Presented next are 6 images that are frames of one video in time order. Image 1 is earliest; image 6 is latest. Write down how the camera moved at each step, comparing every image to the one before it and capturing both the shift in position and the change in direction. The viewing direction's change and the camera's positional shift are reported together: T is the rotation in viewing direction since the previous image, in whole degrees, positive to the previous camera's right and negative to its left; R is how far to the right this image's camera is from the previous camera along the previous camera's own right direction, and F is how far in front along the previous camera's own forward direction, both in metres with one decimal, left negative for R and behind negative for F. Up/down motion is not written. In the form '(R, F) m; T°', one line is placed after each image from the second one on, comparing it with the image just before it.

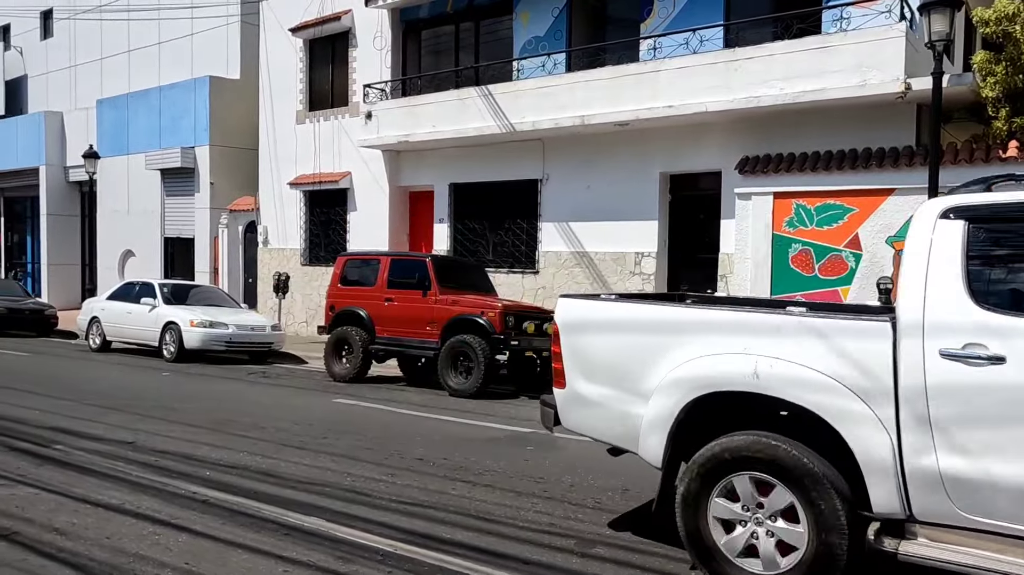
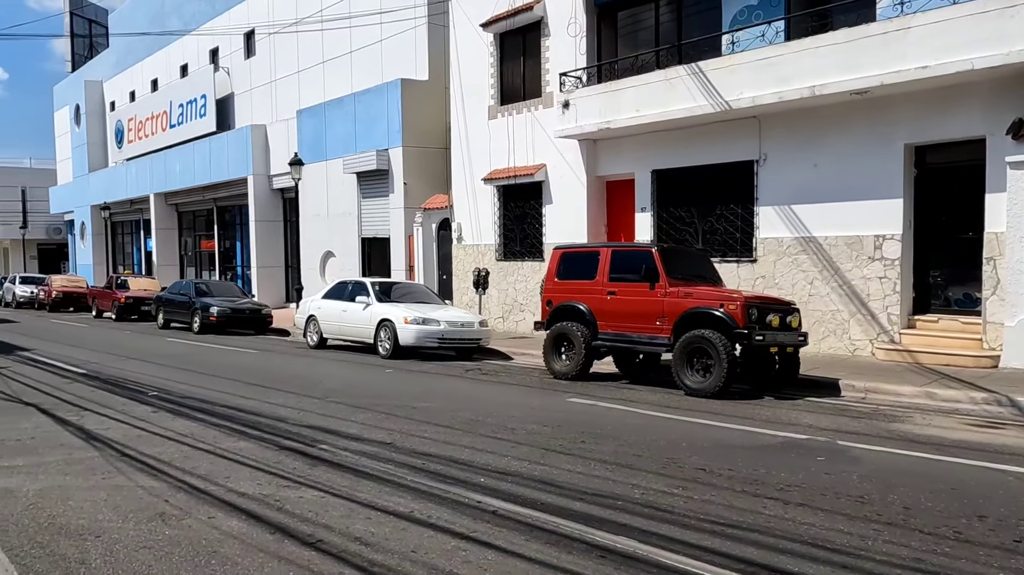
(-1.0, +0.5) m; -12°
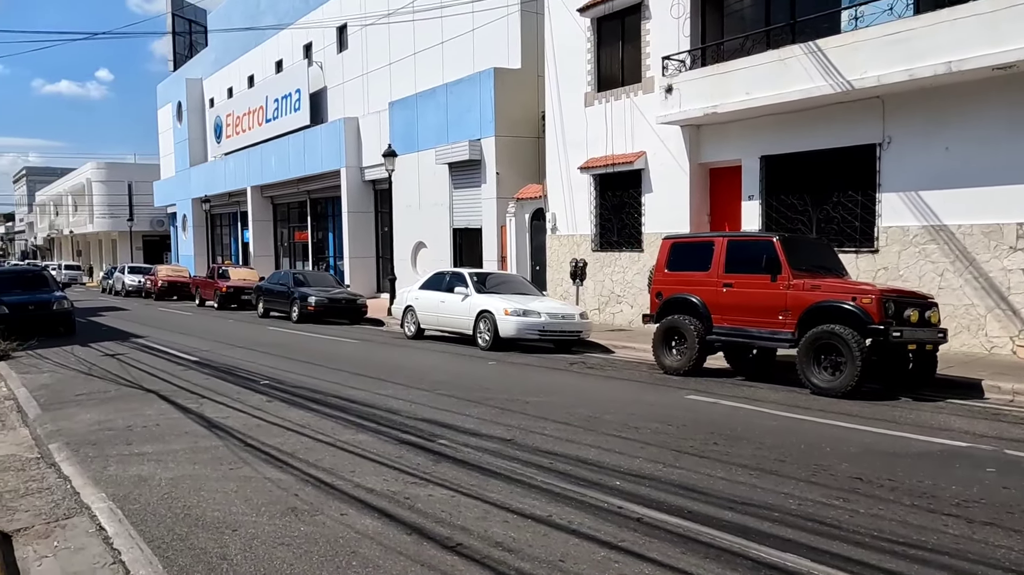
(-0.4, +0.3) m; -6°
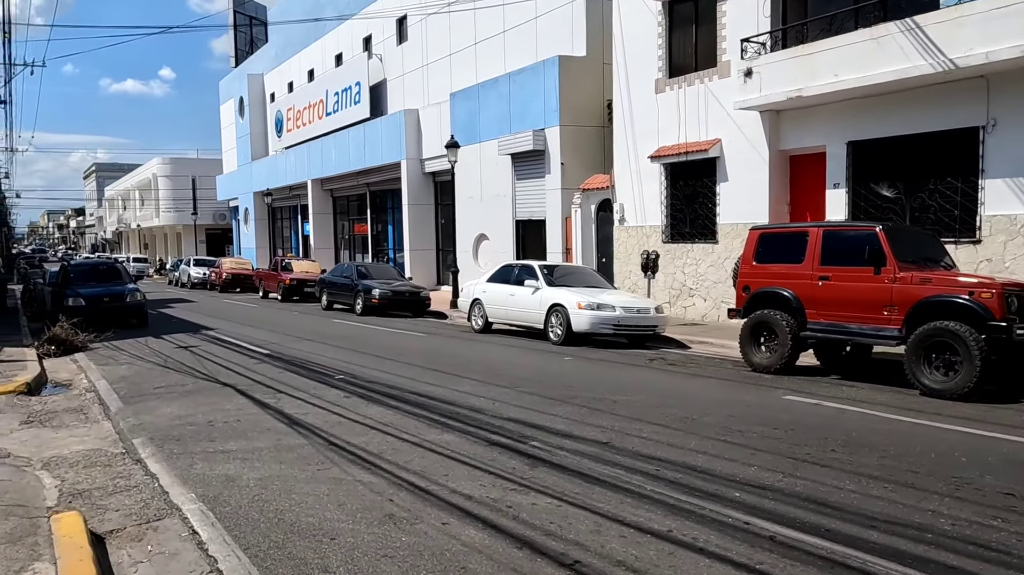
(-0.4, +0.4) m; -4°
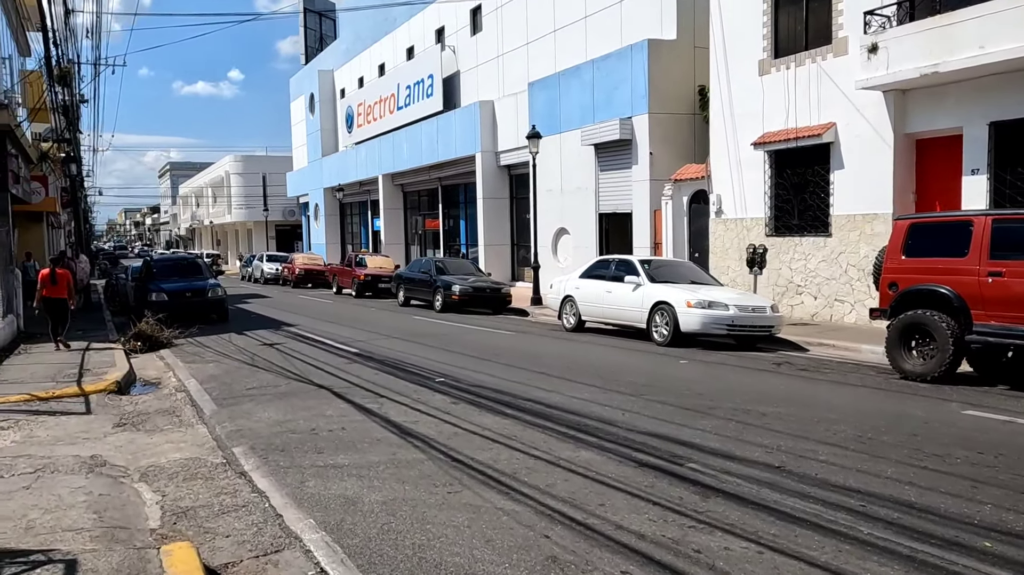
(-0.7, +0.9) m; -4°
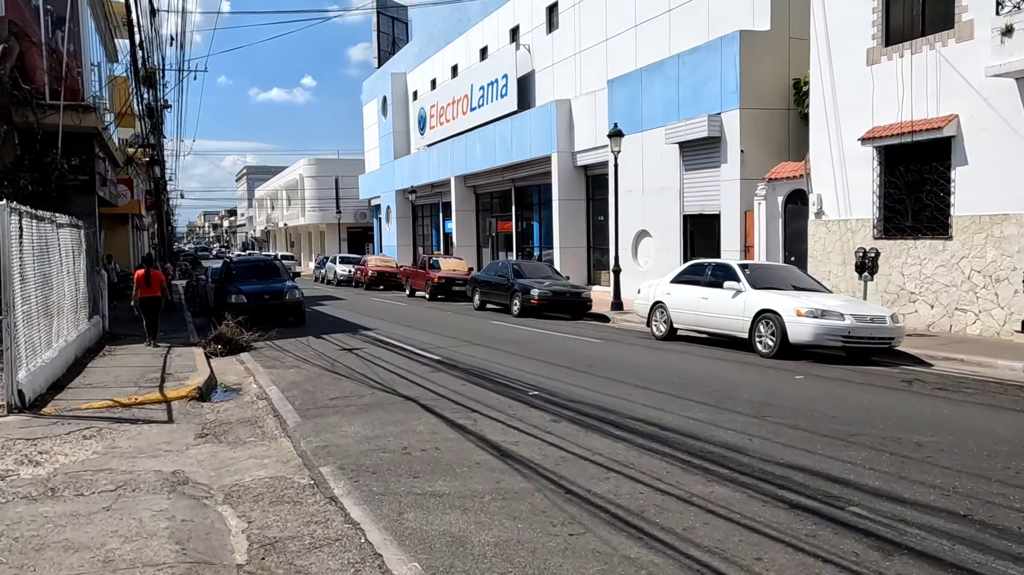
(-0.4, +0.7) m; -5°
